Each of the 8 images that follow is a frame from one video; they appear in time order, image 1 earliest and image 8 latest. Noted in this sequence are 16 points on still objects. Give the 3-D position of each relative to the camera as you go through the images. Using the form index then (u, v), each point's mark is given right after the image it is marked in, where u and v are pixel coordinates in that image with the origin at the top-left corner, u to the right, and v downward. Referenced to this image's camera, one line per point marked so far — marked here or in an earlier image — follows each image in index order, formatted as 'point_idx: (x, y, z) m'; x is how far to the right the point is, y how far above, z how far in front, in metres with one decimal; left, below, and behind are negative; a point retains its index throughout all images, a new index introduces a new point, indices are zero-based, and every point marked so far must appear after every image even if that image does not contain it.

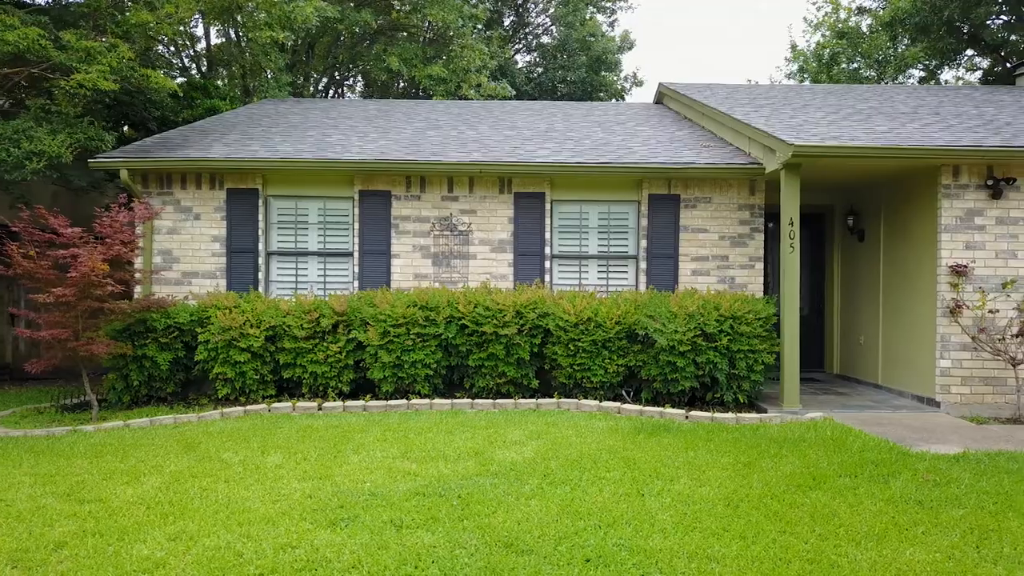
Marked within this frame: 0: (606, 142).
0: (+1.0, +1.6, +8.5) m
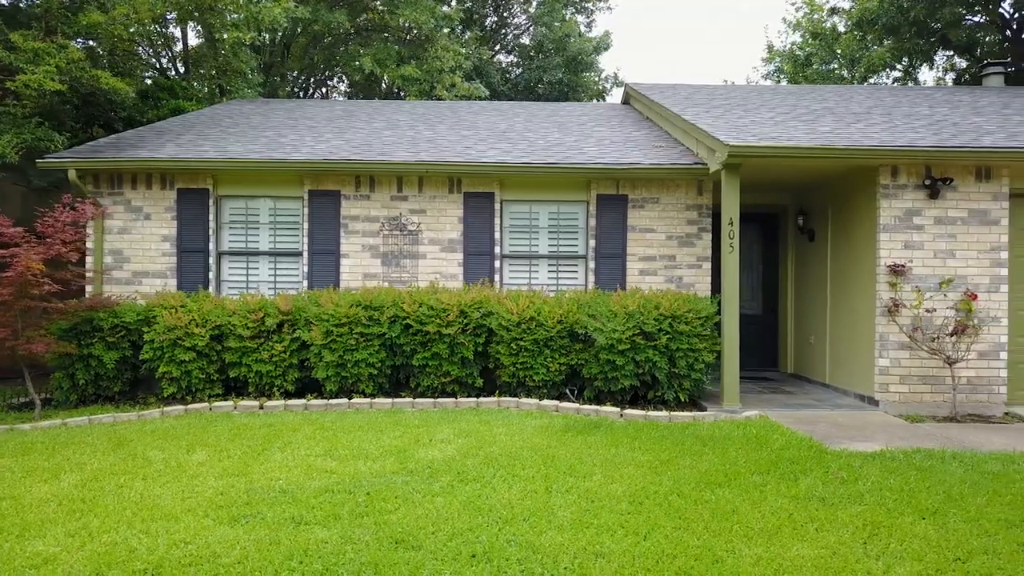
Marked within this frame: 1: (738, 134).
0: (+0.5, +1.6, +8.5) m
1: (+2.0, +1.3, +6.8) m
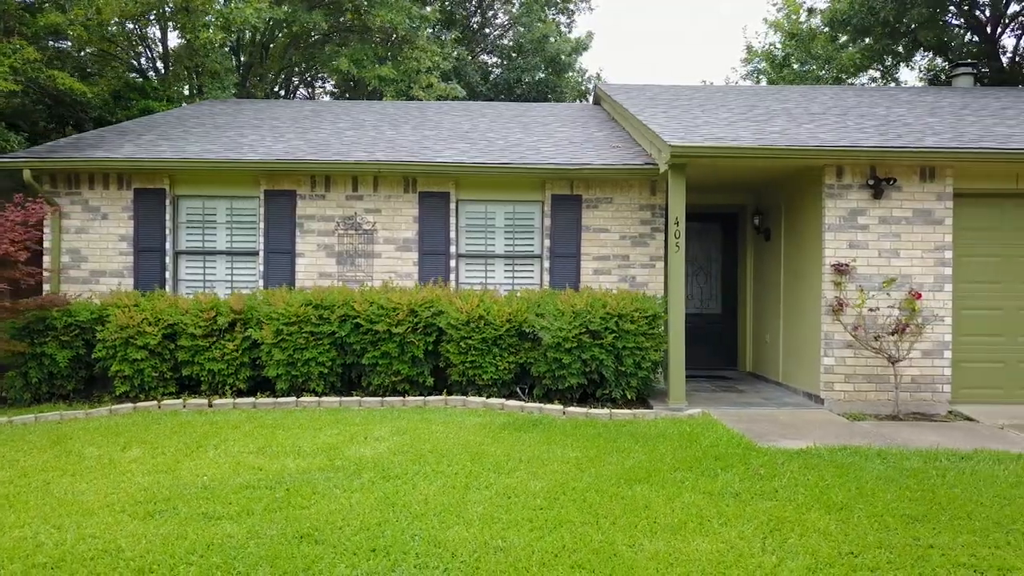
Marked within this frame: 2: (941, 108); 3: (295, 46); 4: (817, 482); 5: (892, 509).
0: (+0.1, +1.6, +8.6) m
1: (+1.5, +1.3, +6.9) m
2: (+5.1, +2.1, +9.2) m
3: (-4.4, +5.0, +16.1) m
4: (+1.7, -1.1, +4.4) m
5: (+1.9, -1.1, +4.0) m
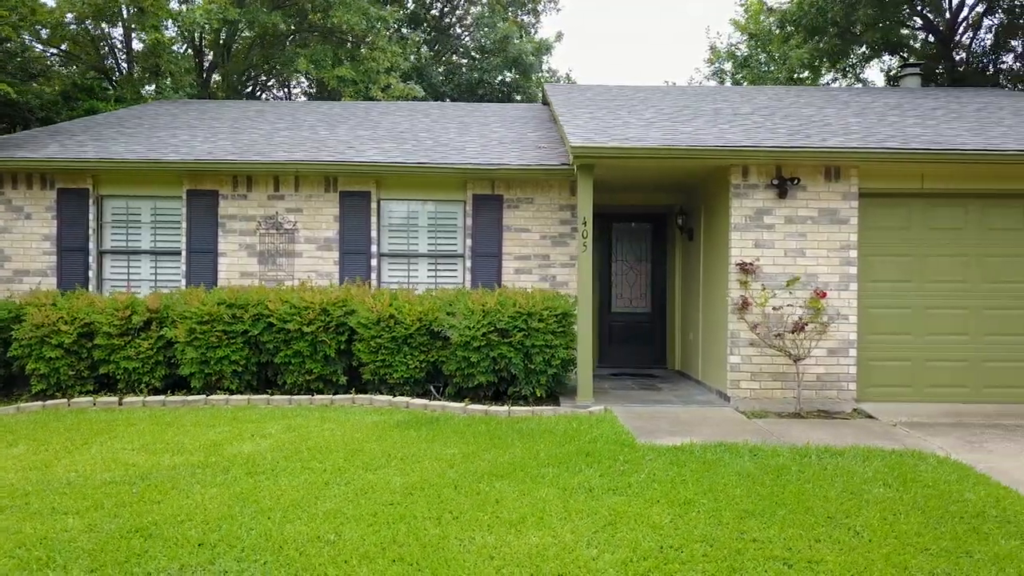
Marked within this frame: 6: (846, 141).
0: (-0.7, +1.6, +8.6) m
1: (+0.7, +1.3, +6.9) m
2: (+4.3, +2.1, +9.3) m
3: (-5.2, +5.0, +16.1) m
4: (+0.9, -1.1, +4.4) m
5: (+1.2, -1.1, +4.1) m
6: (+2.9, +1.3, +6.8) m
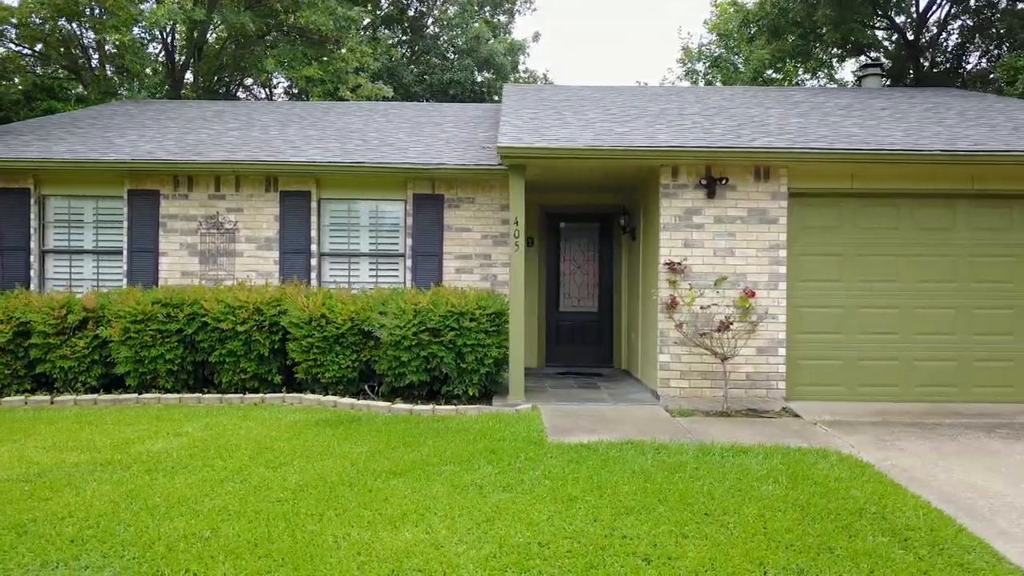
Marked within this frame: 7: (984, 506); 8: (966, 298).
0: (-1.3, +1.6, +8.7) m
1: (+0.1, +1.4, +7.0) m
2: (+3.7, +2.1, +9.3) m
3: (-5.8, +5.0, +16.2) m
4: (+0.3, -1.1, +4.5) m
5: (+0.6, -1.1, +4.1) m
6: (+2.3, +1.3, +6.8) m
7: (+2.6, -1.2, +4.3) m
8: (+4.1, -0.1, +7.0) m
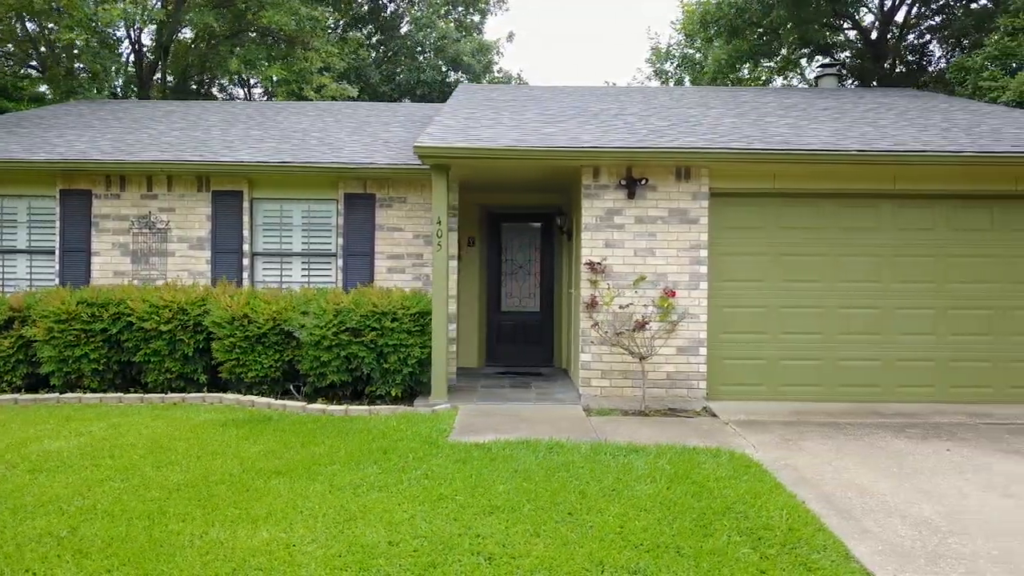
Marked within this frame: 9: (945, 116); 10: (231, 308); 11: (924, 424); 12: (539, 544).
0: (-2.0, +1.6, +8.7) m
1: (-0.6, +1.4, +7.0) m
2: (+3.0, +2.1, +9.4) m
3: (-6.5, +5.0, +16.2) m
4: (-0.4, -1.1, +4.5) m
5: (-0.1, -1.1, +4.1) m
6: (+1.6, +1.3, +6.9) m
7: (+1.9, -1.2, +4.3) m
8: (+3.4, -0.1, +7.1) m
9: (+4.8, +1.9, +8.6) m
10: (-2.5, -0.2, +7.0) m
11: (+3.3, -1.1, +6.2) m
12: (+0.1, -1.2, +3.6) m
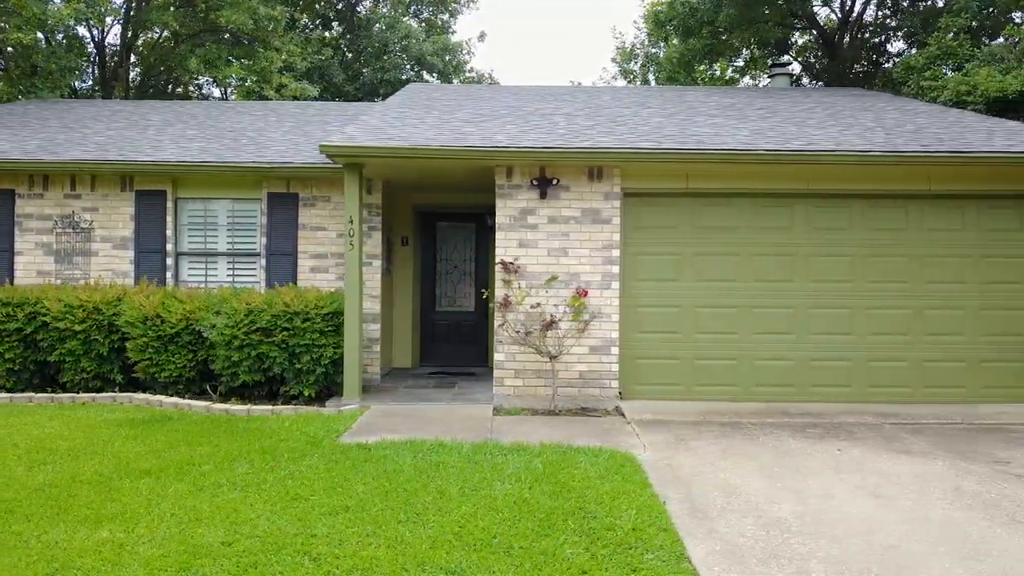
0: (-2.8, +1.6, +8.7) m
1: (-1.3, +1.4, +7.0) m
2: (+2.2, +2.1, +9.4) m
3: (-7.3, +5.0, +16.2) m
4: (-1.1, -1.1, +4.5) m
5: (-0.9, -1.1, +4.1) m
6: (+0.8, +1.3, +6.8) m
7: (+1.1, -1.2, +4.3) m
8: (+2.6, -0.1, +7.0) m
9: (+4.0, +1.9, +8.6) m
10: (-3.3, -0.2, +7.0) m
11: (+2.5, -1.1, +6.2) m
12: (-0.6, -1.2, +3.6) m
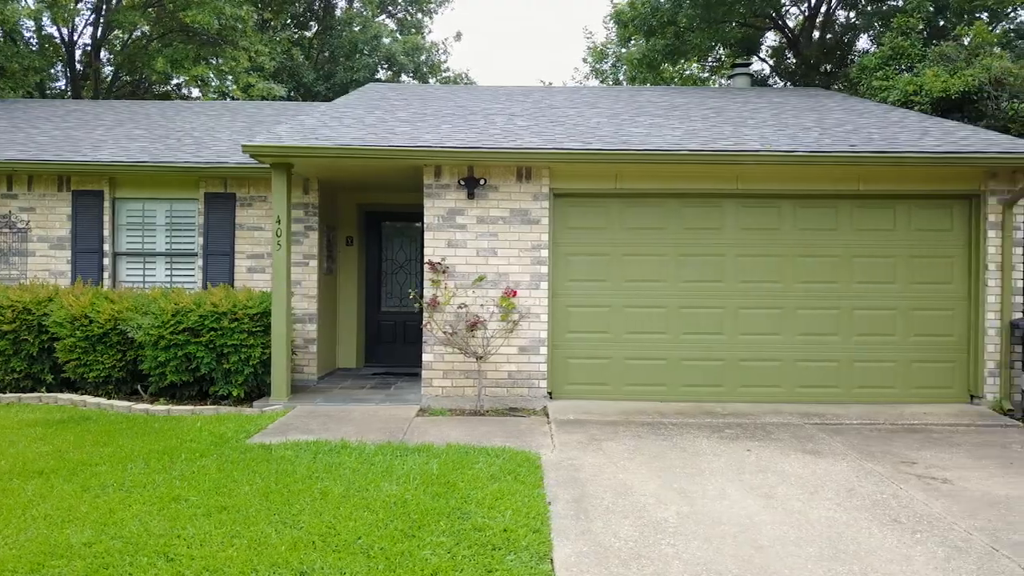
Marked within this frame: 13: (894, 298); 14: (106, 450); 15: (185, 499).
0: (-3.4, +1.6, +8.7) m
1: (-2.0, +1.4, +7.0) m
2: (+1.6, +2.1, +9.3) m
3: (-7.9, +5.0, +16.1) m
4: (-1.8, -1.1, +4.5) m
5: (-1.5, -1.1, +4.1) m
6: (+0.2, +1.3, +6.8) m
7: (+0.5, -1.2, +4.3) m
8: (+2.0, -0.1, +7.0) m
9: (+3.4, +1.9, +8.6) m
10: (-3.9, -0.2, +7.0) m
11: (+1.9, -1.1, +6.2) m
12: (-1.3, -1.2, +3.6) m
13: (+3.4, -0.1, +7.0) m
14: (-2.6, -1.1, +5.1) m
15: (-1.7, -1.1, +4.2) m
